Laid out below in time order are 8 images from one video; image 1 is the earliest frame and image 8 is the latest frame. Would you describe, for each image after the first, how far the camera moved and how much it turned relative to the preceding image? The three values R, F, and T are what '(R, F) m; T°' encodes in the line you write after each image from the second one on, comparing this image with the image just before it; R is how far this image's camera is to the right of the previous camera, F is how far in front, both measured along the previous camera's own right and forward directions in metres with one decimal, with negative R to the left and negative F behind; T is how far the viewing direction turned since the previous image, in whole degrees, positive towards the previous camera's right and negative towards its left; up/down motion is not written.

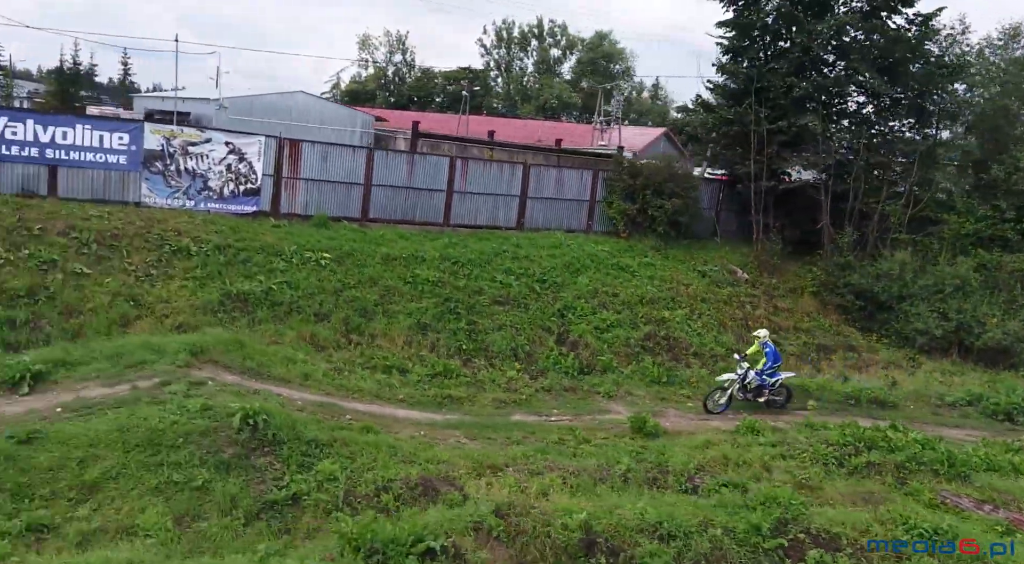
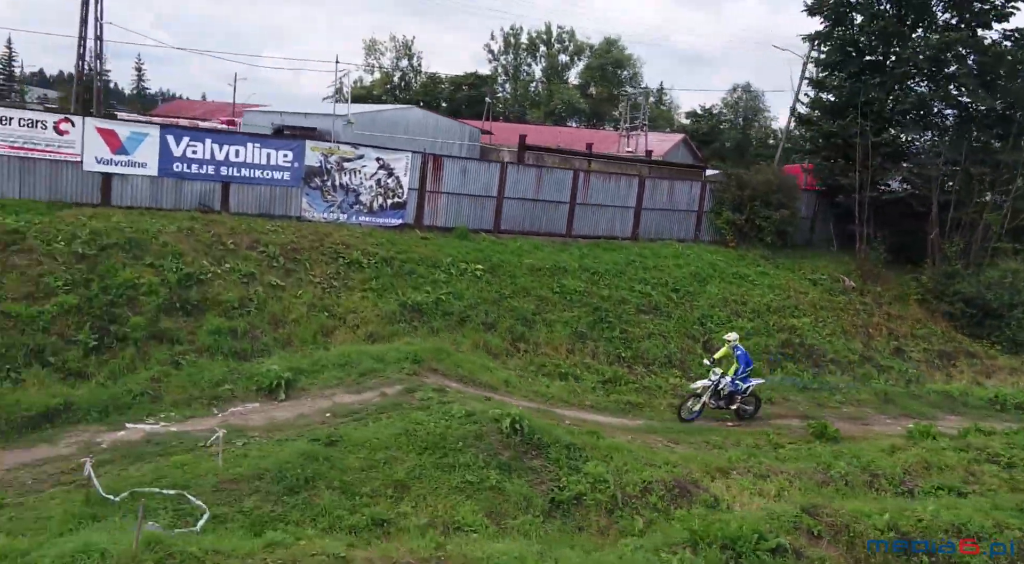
(-3.1, -0.9) m; -2°
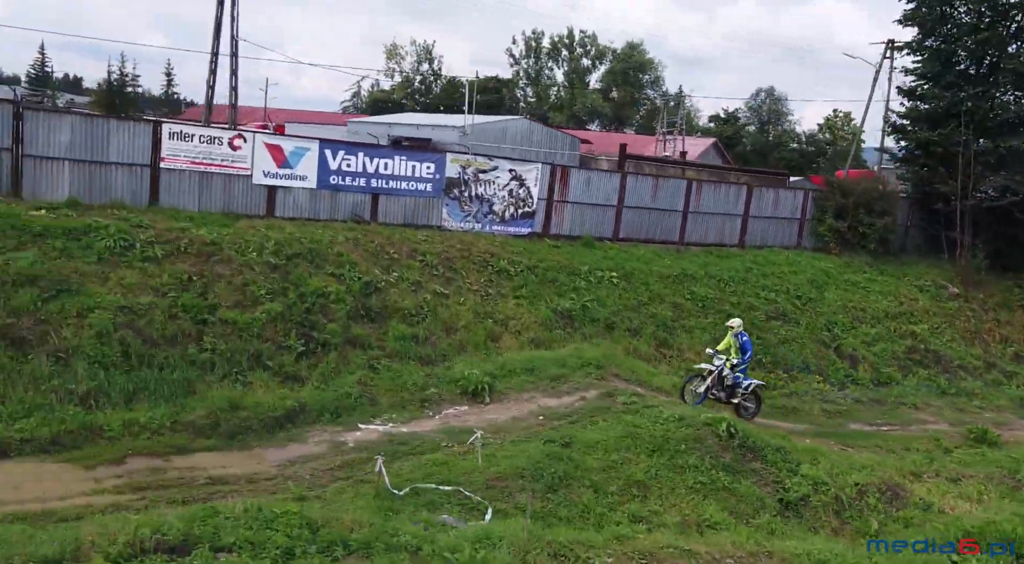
(-2.7, -0.8) m; -2°
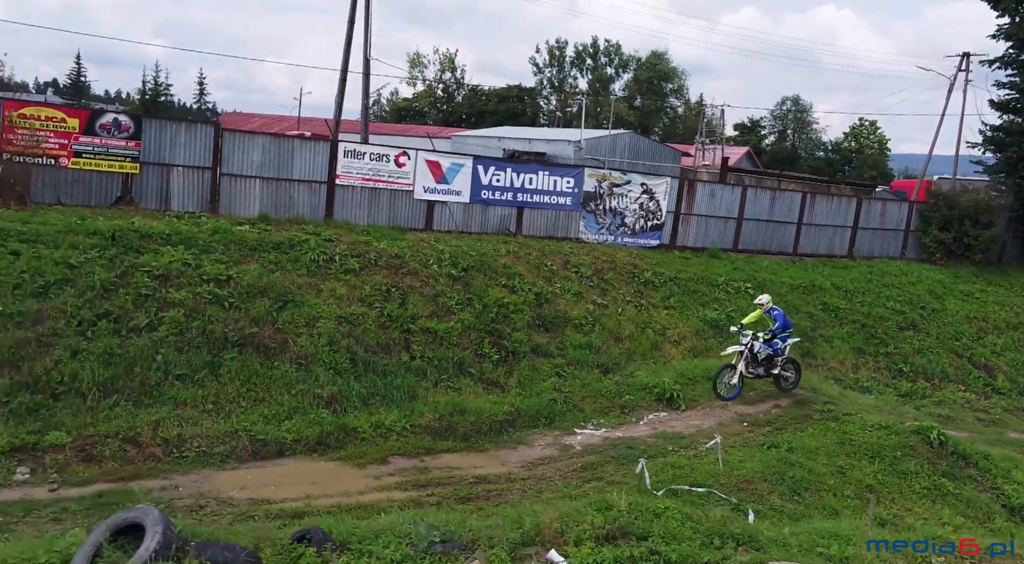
(-2.9, -0.8) m; -2°
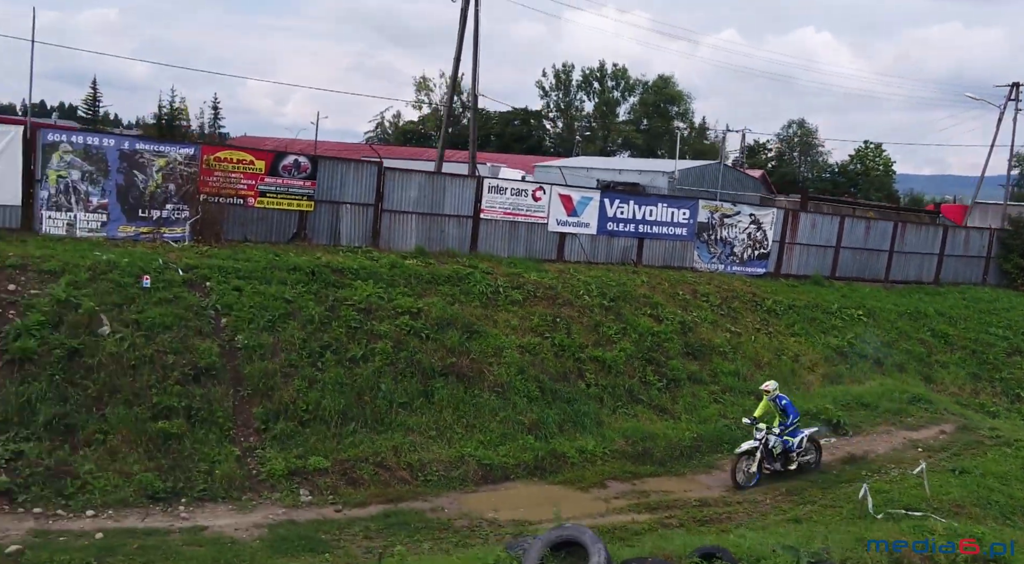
(-2.9, -0.8) m; -1°
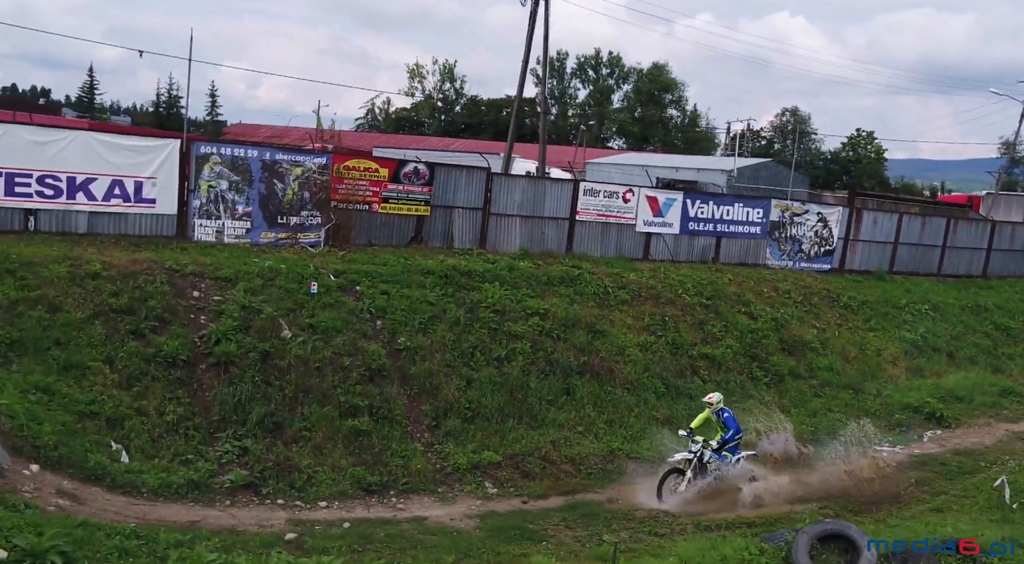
(-2.4, -0.8) m; 0°
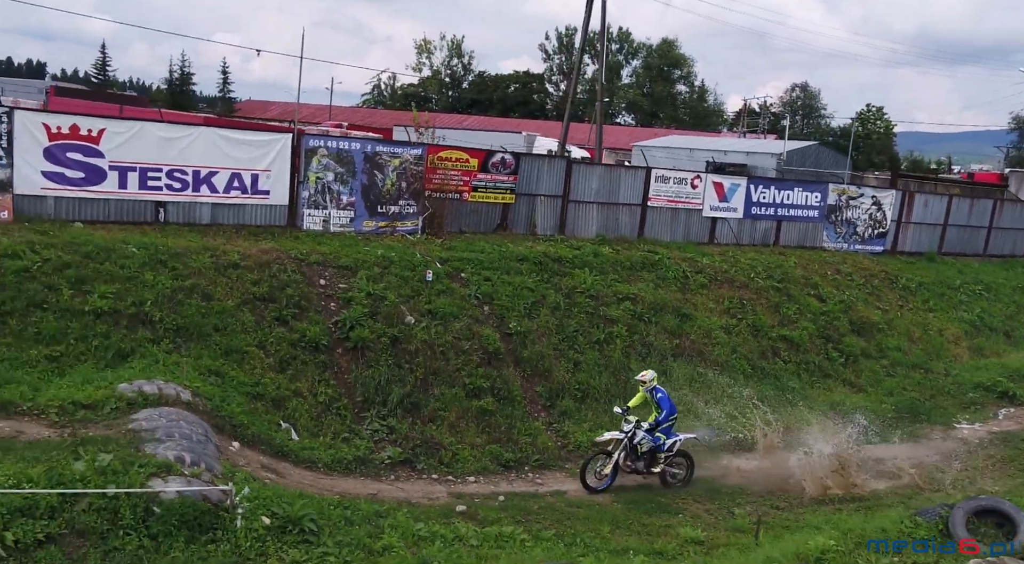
(-1.6, -0.7) m; -1°
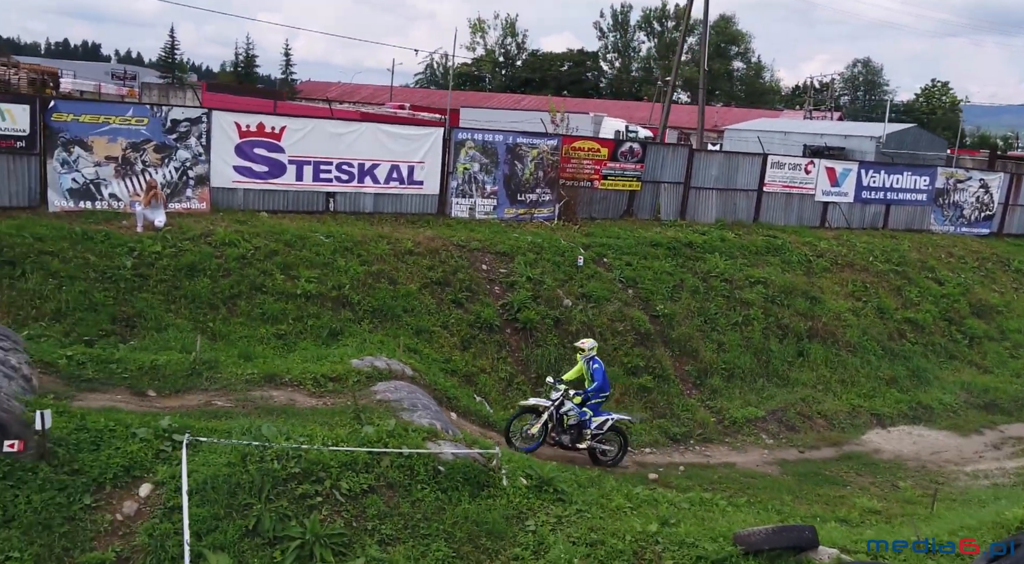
(-1.7, -0.9) m; -4°
